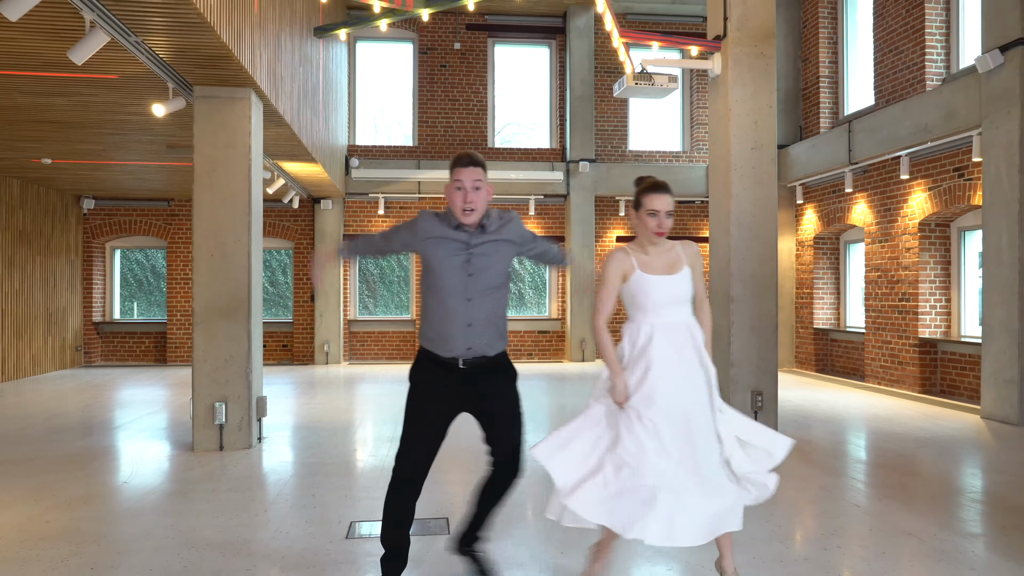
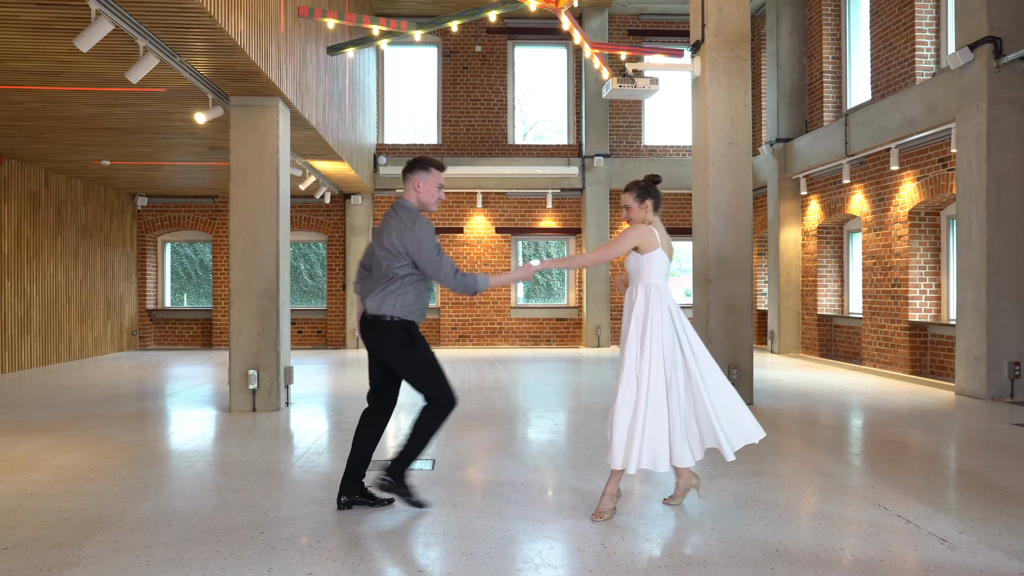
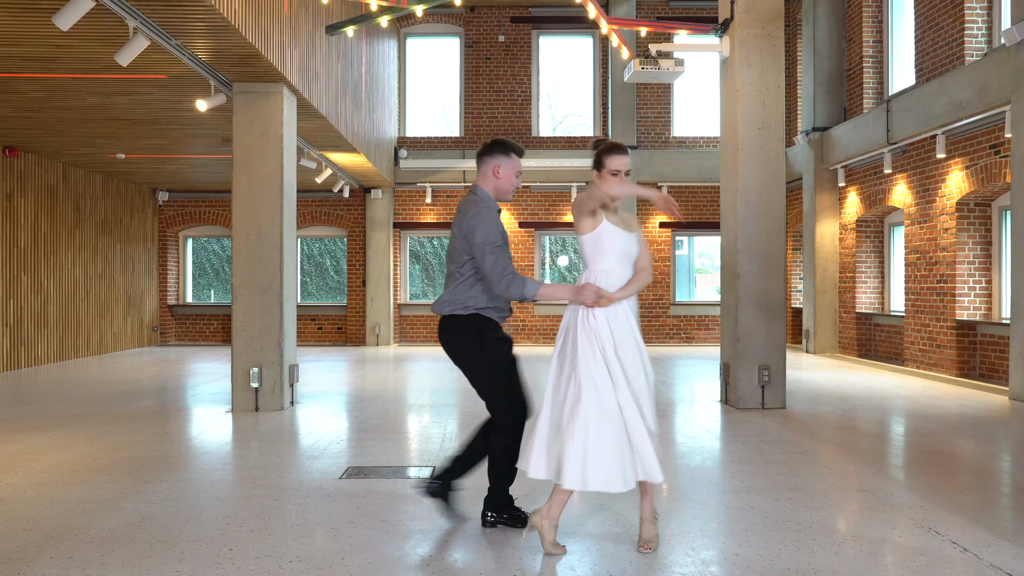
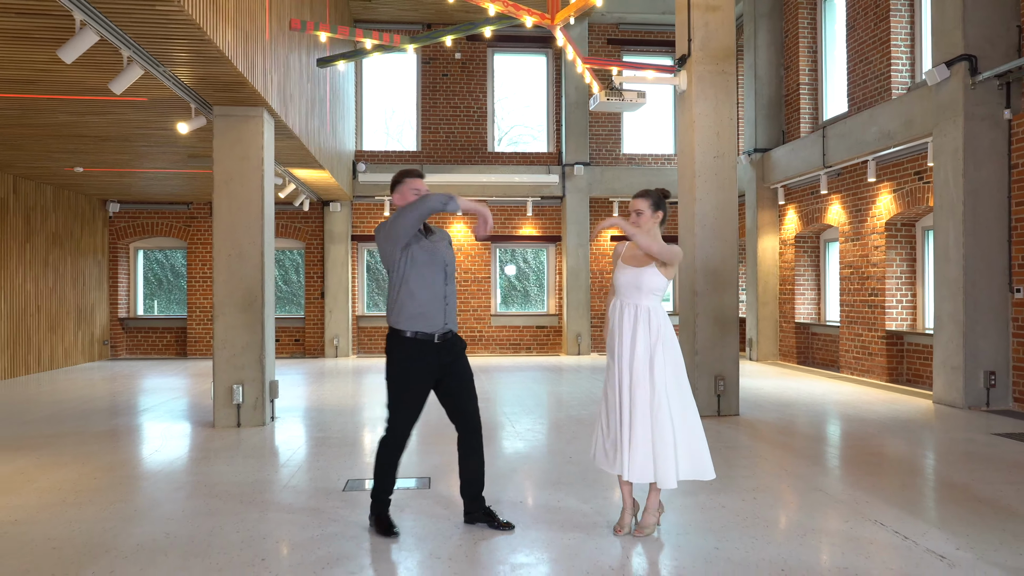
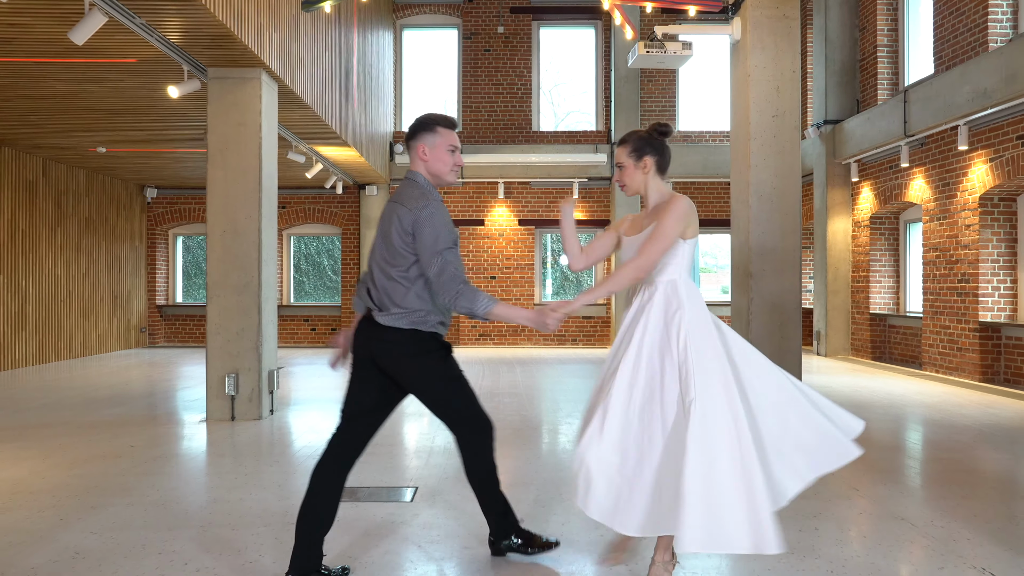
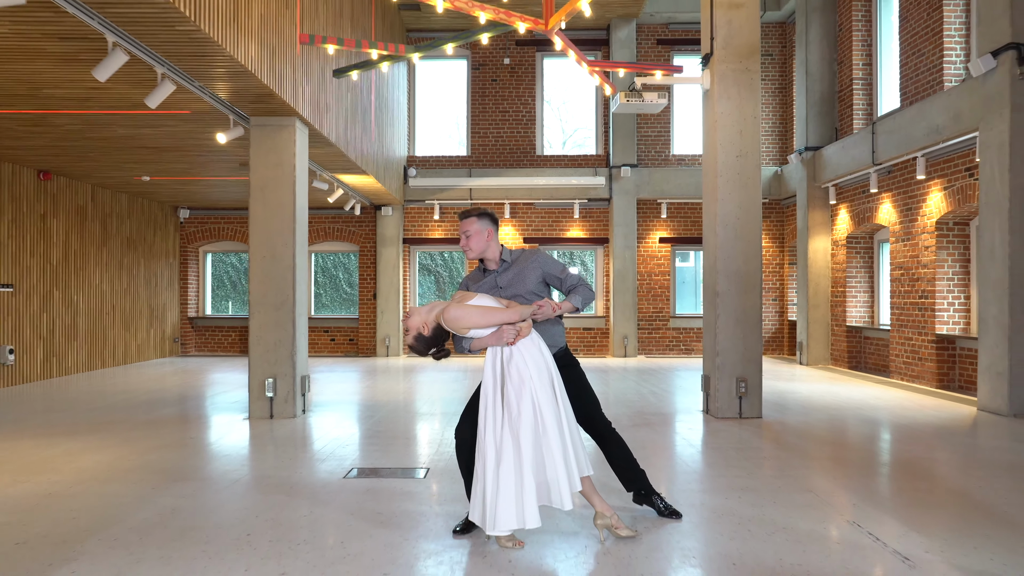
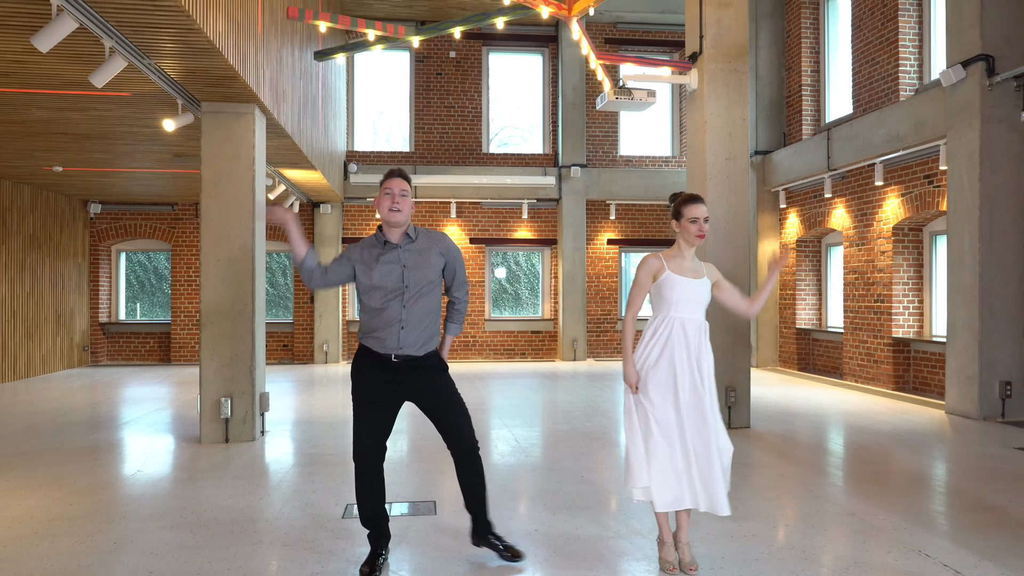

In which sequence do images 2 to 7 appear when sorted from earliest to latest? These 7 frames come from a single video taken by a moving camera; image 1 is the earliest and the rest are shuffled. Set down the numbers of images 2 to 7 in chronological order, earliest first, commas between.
7, 4, 2, 3, 5, 6
